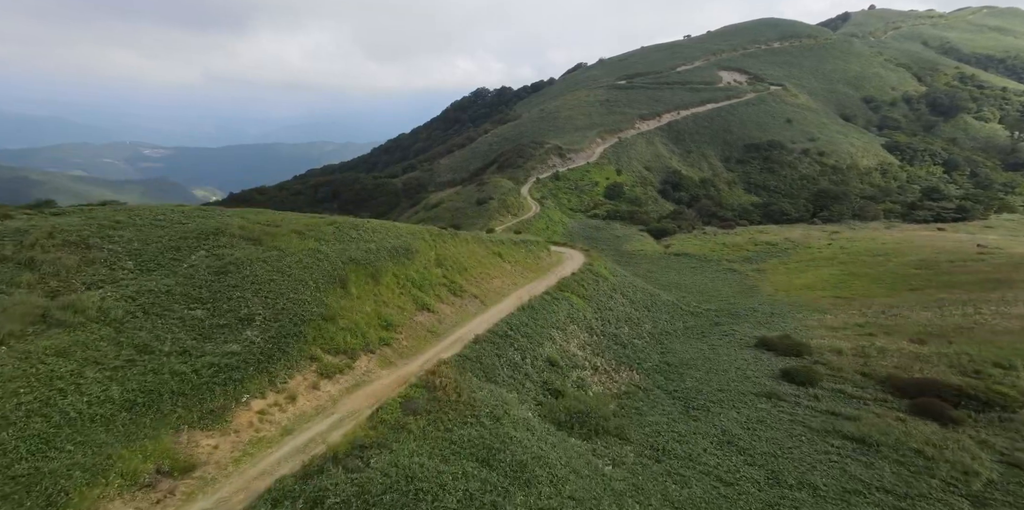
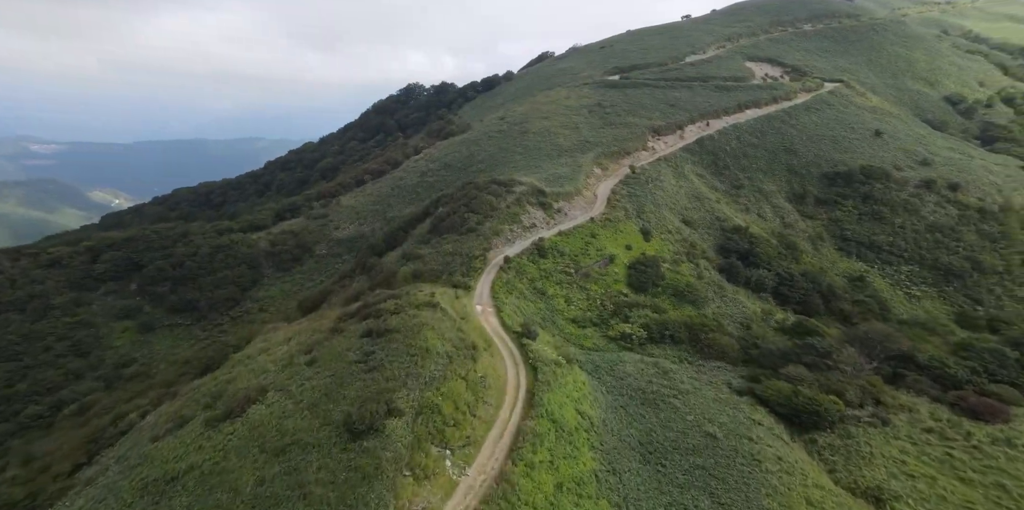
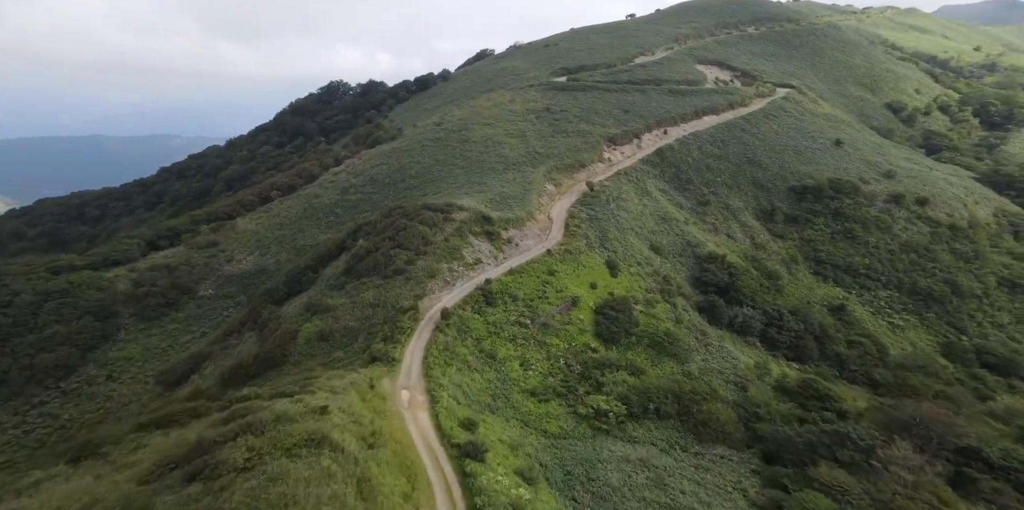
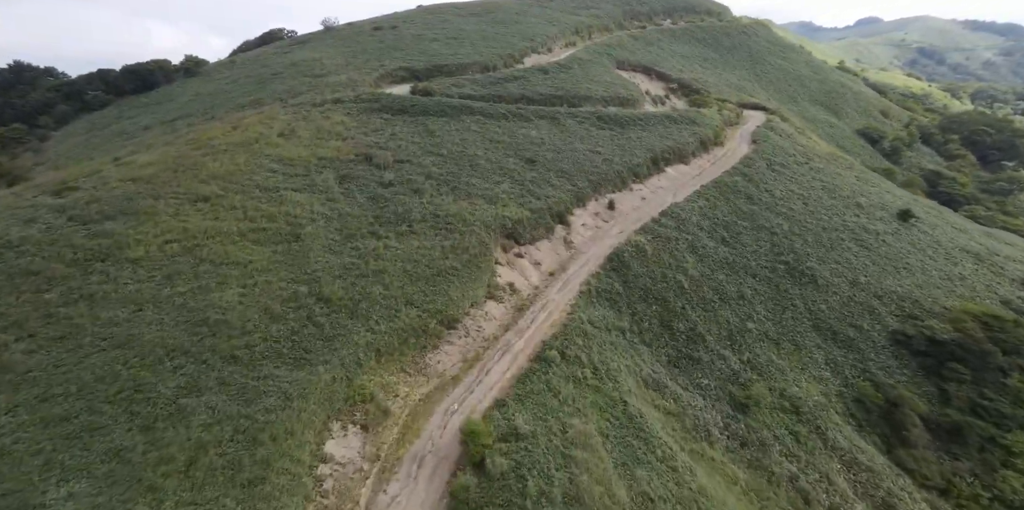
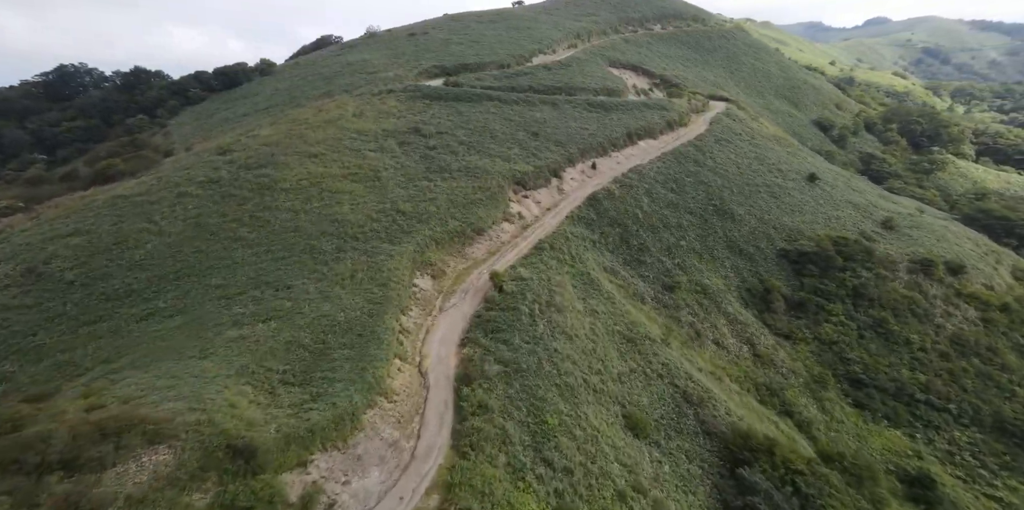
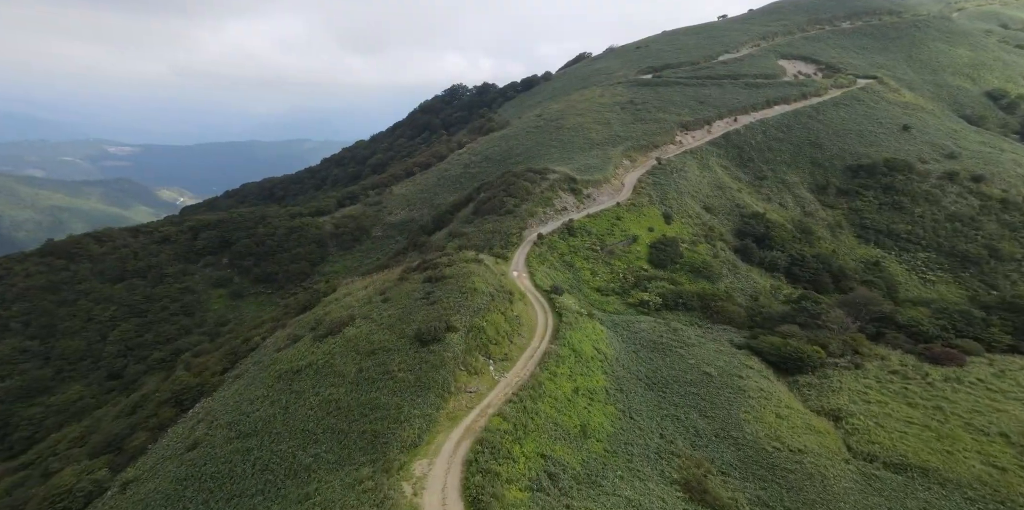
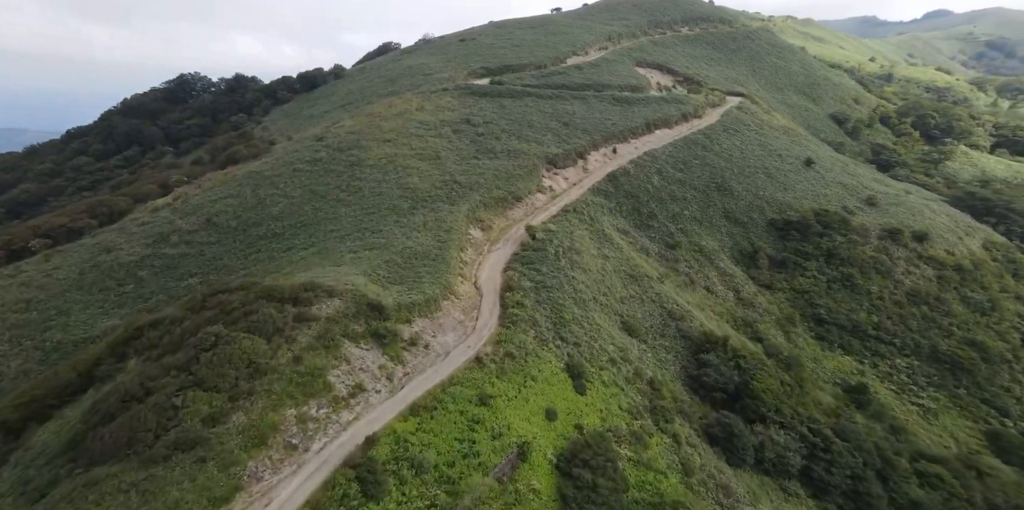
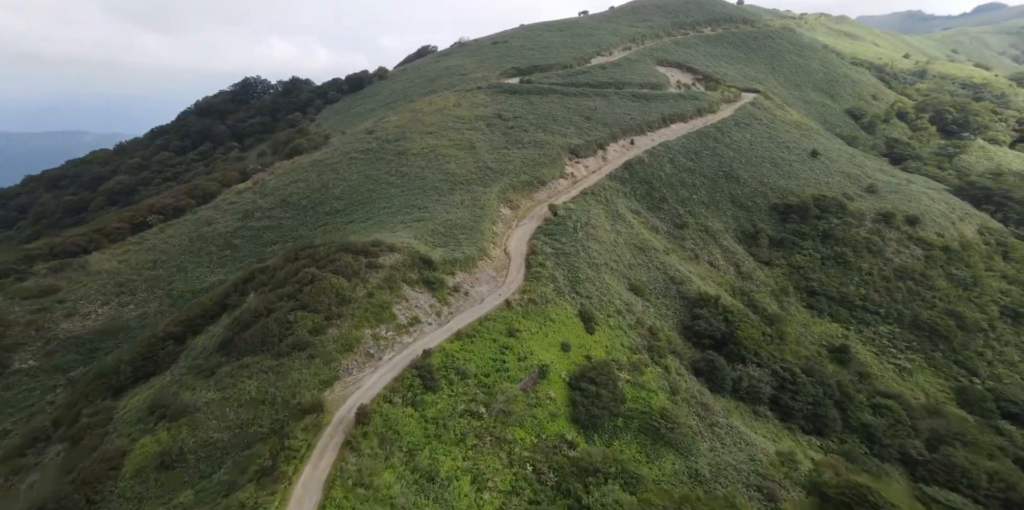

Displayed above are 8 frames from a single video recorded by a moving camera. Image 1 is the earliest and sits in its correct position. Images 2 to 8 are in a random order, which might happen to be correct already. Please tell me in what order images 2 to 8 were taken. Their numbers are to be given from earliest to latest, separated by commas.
6, 2, 3, 8, 7, 5, 4
